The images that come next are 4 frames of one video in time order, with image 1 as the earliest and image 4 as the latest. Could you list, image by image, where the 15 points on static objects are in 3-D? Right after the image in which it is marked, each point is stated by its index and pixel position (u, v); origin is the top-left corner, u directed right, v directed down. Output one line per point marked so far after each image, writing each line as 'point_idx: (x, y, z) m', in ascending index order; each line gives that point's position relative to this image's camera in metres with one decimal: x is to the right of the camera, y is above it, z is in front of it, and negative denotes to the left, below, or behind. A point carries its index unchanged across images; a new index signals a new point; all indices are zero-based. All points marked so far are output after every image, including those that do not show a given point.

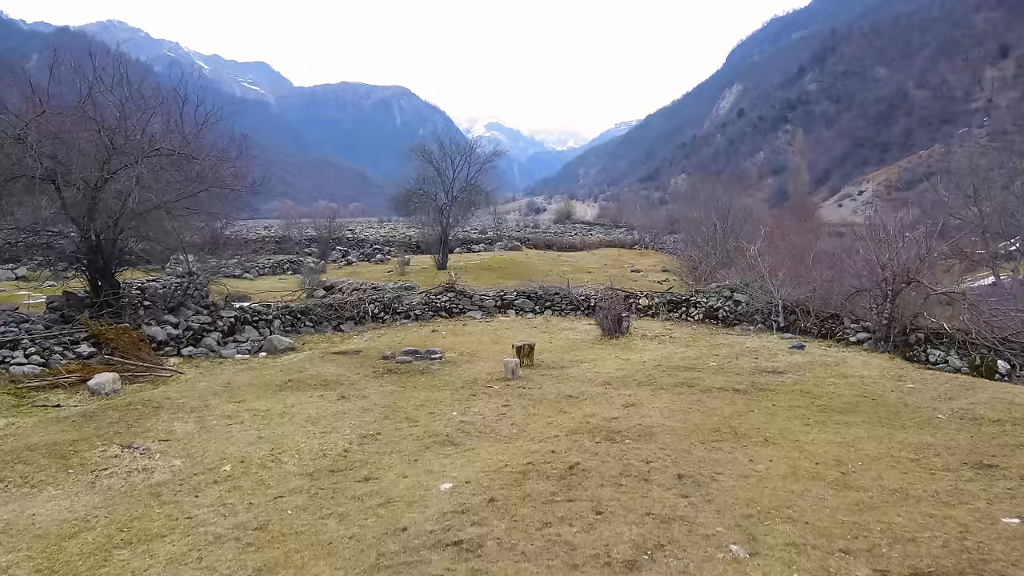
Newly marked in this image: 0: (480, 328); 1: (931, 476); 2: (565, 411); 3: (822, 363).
0: (-0.4, -0.6, +10.2) m
1: (+2.3, -1.0, +4.1) m
2: (+0.4, -1.0, +6.0) m
3: (+3.2, -0.8, +7.6) m
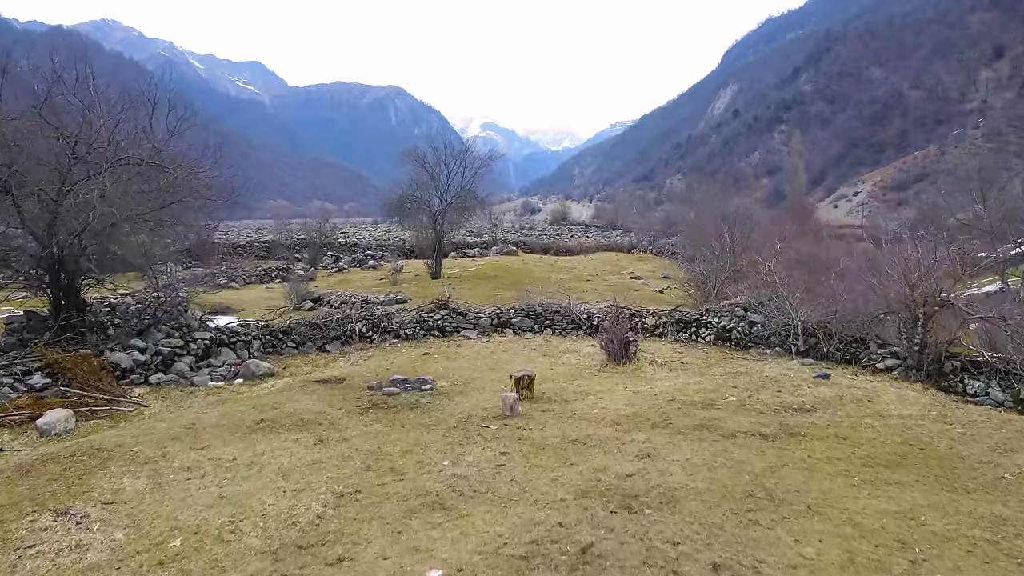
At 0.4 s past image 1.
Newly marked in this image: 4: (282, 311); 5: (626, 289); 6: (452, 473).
0: (-0.5, -0.8, +9.5) m
1: (+2.3, -1.3, +3.4) m
2: (+0.4, -1.2, +5.3) m
3: (+3.2, -1.0, +6.9) m
4: (-4.7, -0.5, +15.4) m
5: (+3.0, 0.0, +19.3) m
6: (-0.4, -1.3, +5.3) m
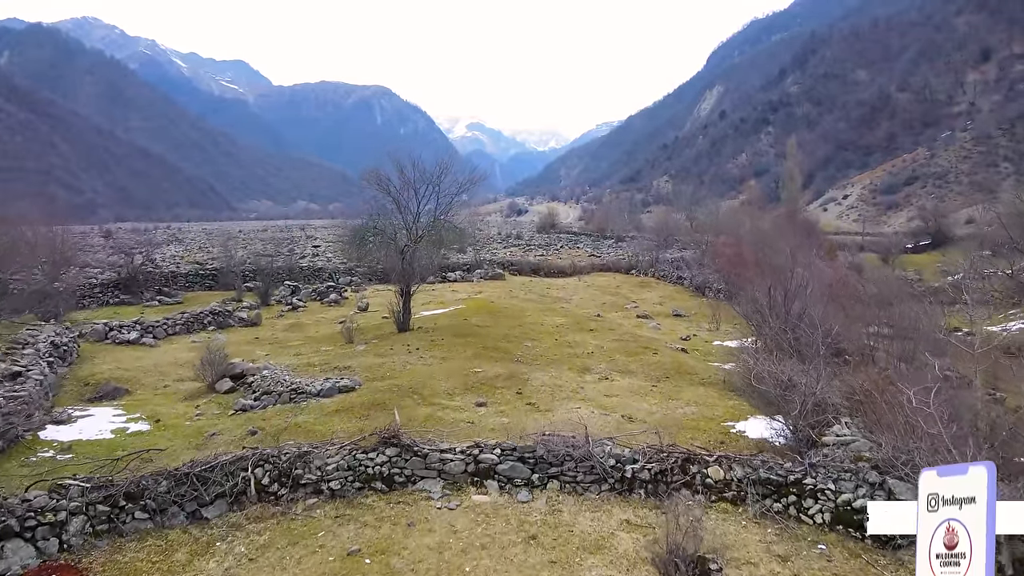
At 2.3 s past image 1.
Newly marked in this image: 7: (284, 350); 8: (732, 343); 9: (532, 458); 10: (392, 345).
0: (-0.6, -2.0, +5.6) m
1: (+2.3, -2.5, -0.4) m
2: (+0.4, -2.4, +1.4) m
3: (+3.1, -2.2, +3.1) m
4: (-5.0, -1.7, +11.5) m
5: (+2.7, -1.2, +15.5) m
6: (-0.5, -2.5, +1.4) m
7: (-4.7, -1.3, +15.3) m
8: (+5.1, -1.3, +17.0) m
9: (+0.2, -1.6, +6.9) m
10: (-2.3, -1.1, +13.9) m
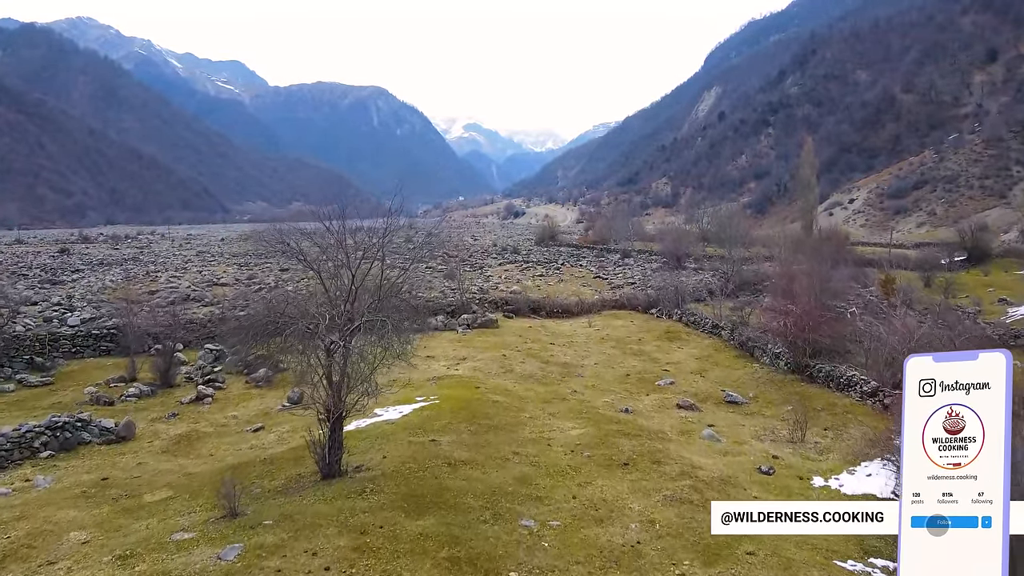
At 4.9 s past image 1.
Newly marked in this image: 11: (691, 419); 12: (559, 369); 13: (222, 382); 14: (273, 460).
0: (-0.7, -3.6, -0.5) m
1: (+2.3, -4.1, -6.5) m
2: (+0.3, -4.0, -4.7) m
3: (+3.0, -3.8, -3.0) m
4: (-5.1, -3.3, +5.4) m
5: (+2.6, -2.8, +9.4) m
6: (-0.5, -4.1, -4.7) m
7: (-4.8, -2.9, +9.2) m
8: (+5.0, -3.0, +10.9) m
9: (+0.1, -3.2, +0.8) m
10: (-2.4, -2.8, +7.8) m
11: (+3.6, -2.5, +14.6) m
12: (+1.0, -1.9, +18.5) m
13: (-6.5, -2.1, +16.3) m
14: (-3.6, -2.5, +12.1) m
